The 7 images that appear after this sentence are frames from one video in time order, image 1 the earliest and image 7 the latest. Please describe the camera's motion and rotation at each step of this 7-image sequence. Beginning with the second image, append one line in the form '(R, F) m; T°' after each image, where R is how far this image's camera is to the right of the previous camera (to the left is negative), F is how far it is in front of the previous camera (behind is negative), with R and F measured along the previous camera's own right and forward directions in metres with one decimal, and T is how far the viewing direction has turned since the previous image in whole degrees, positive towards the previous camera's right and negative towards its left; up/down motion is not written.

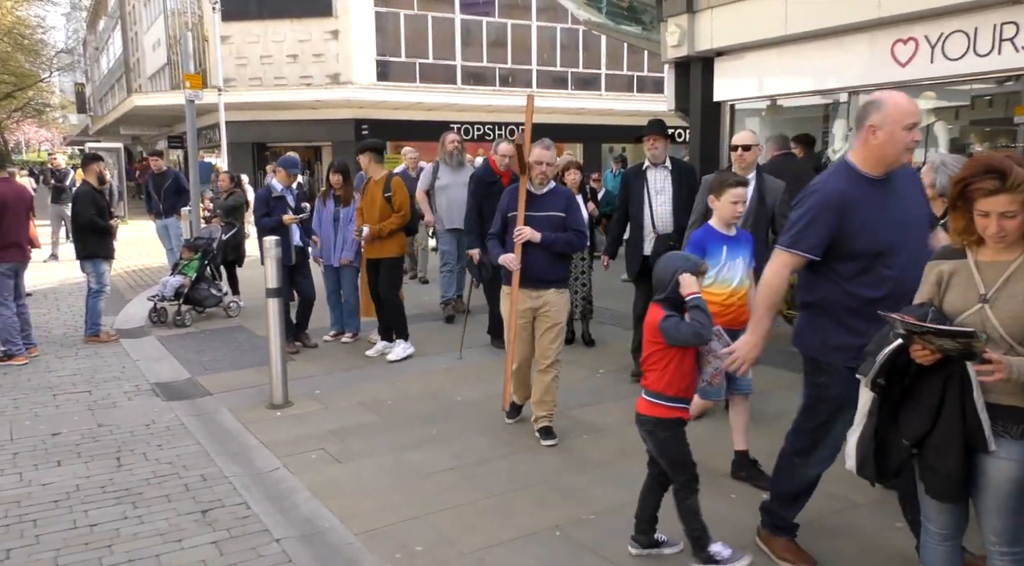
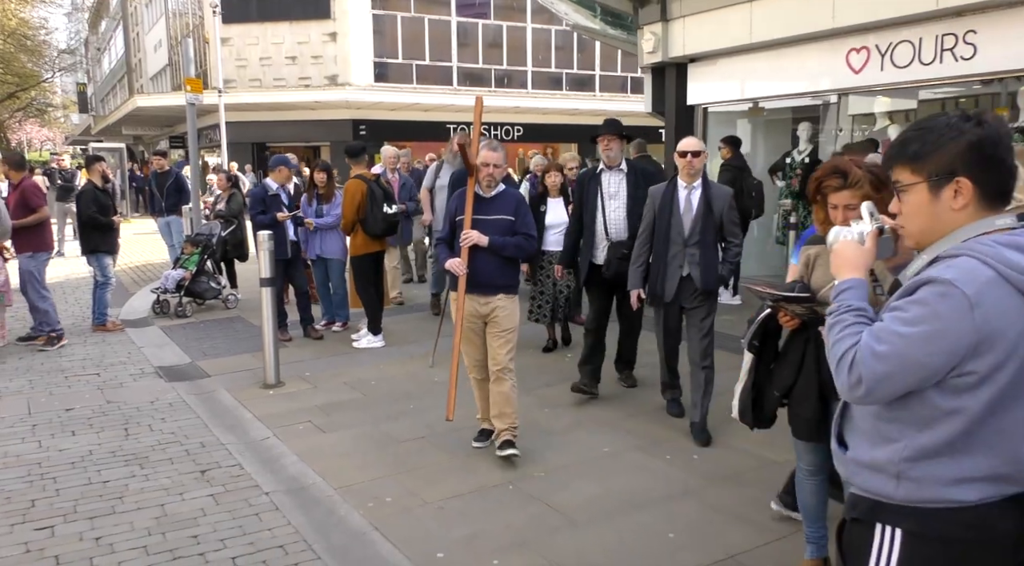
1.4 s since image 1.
(+0.2, -0.6) m; 0°
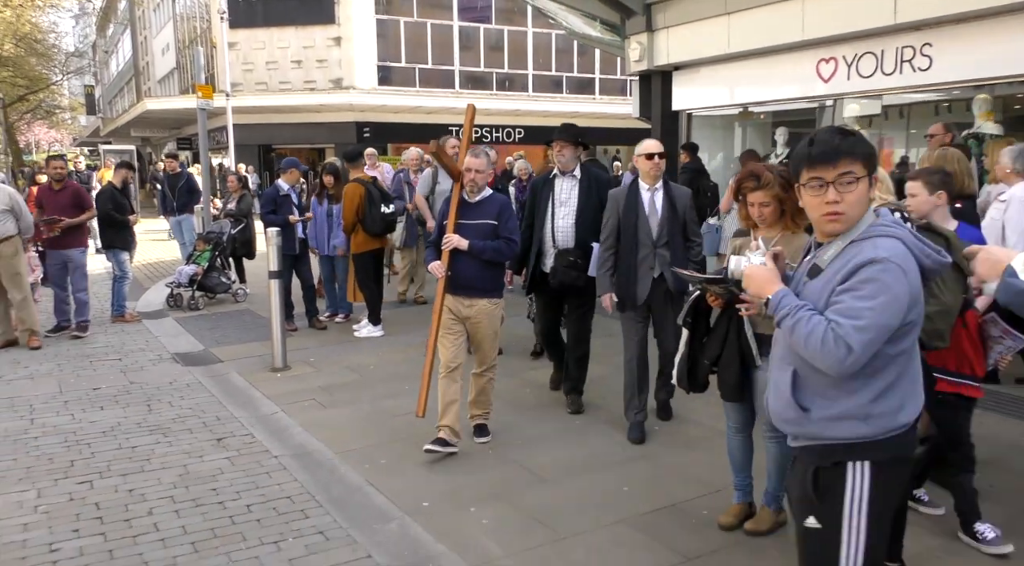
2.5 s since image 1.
(+0.1, -0.6) m; 0°
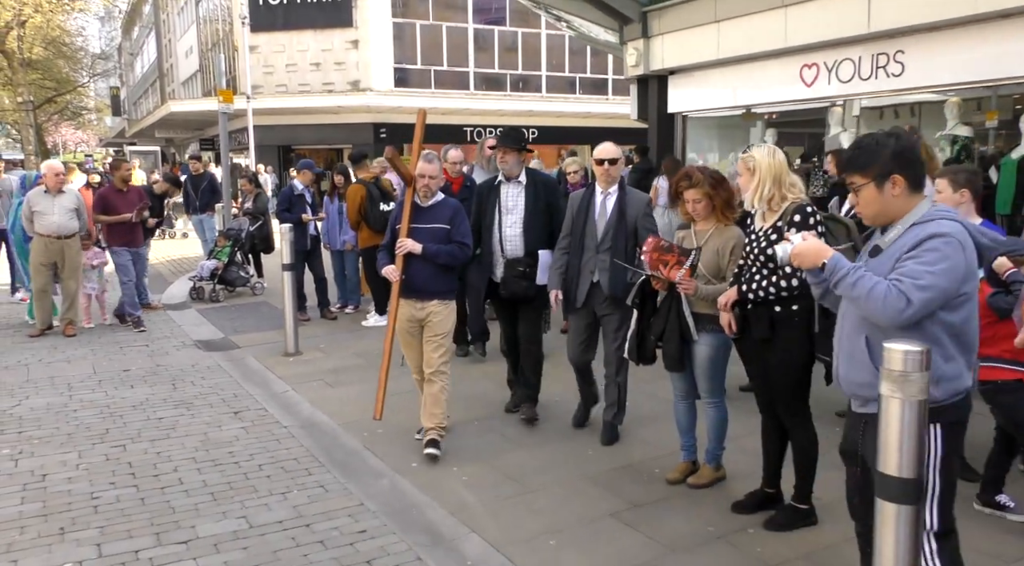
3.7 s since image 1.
(+0.2, -0.6) m; -1°
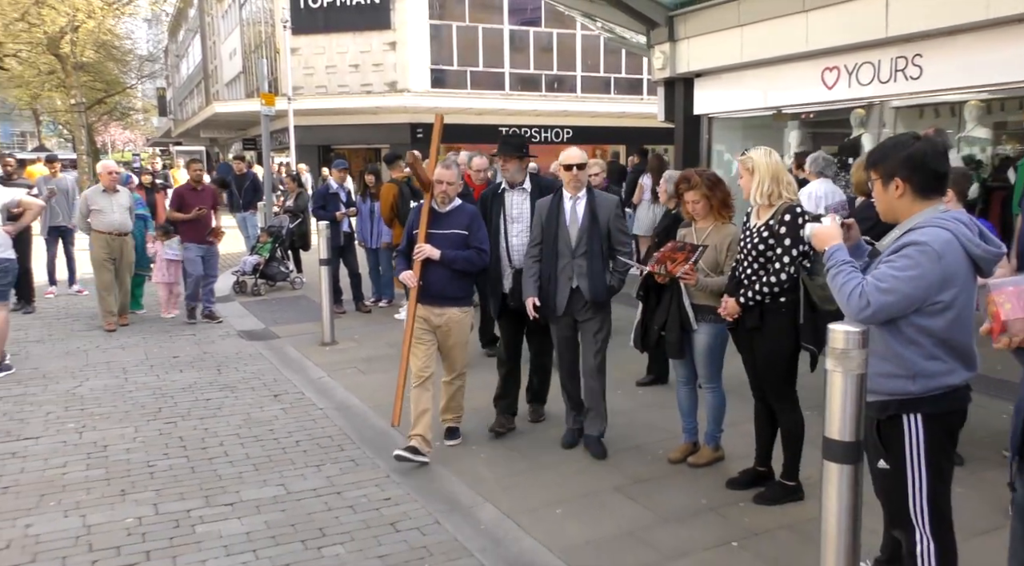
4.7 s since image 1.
(+0.1, -0.4) m; -3°
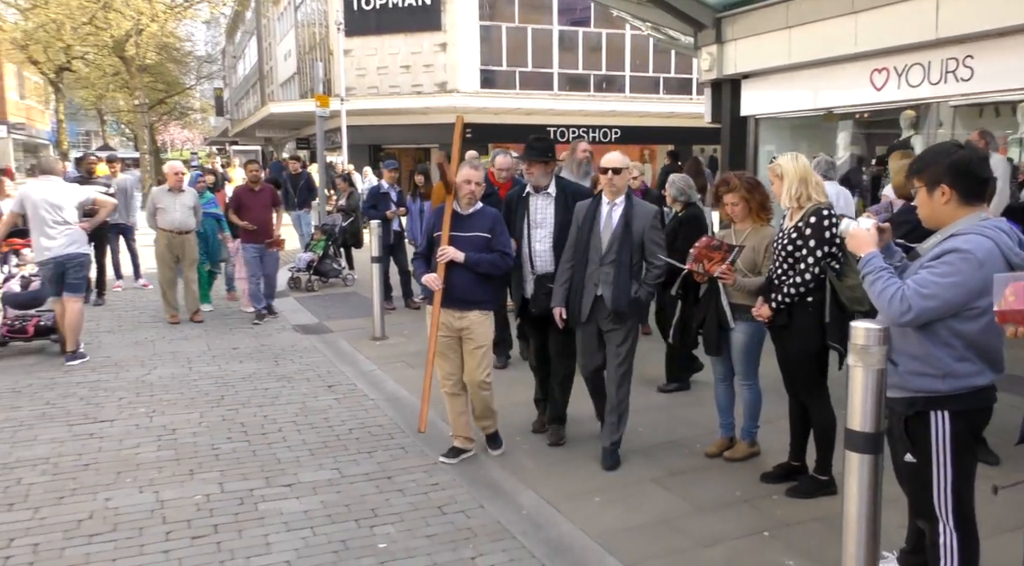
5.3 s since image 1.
(0.0, -0.2) m; -3°
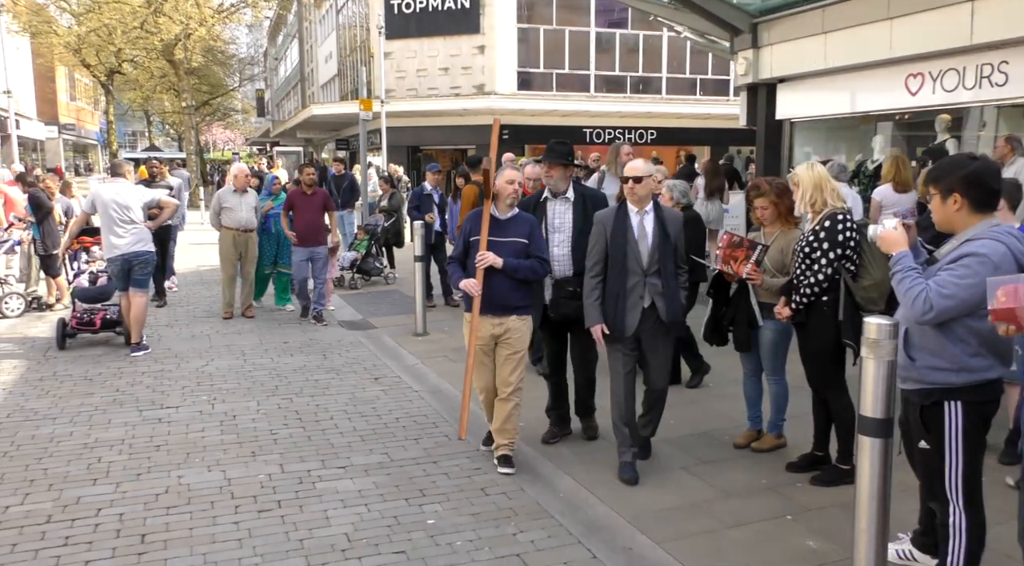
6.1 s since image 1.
(0.0, -0.3) m; -2°
